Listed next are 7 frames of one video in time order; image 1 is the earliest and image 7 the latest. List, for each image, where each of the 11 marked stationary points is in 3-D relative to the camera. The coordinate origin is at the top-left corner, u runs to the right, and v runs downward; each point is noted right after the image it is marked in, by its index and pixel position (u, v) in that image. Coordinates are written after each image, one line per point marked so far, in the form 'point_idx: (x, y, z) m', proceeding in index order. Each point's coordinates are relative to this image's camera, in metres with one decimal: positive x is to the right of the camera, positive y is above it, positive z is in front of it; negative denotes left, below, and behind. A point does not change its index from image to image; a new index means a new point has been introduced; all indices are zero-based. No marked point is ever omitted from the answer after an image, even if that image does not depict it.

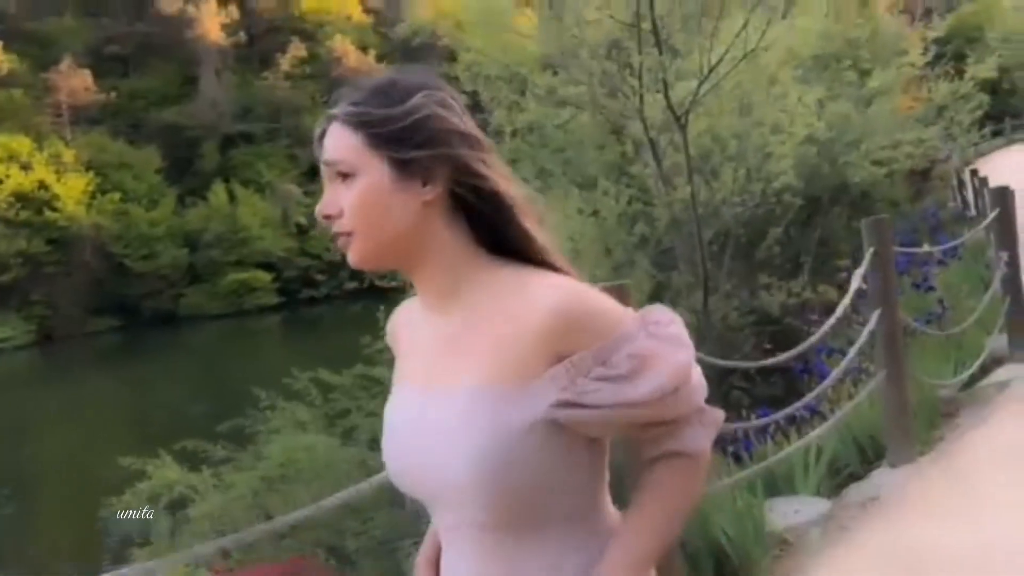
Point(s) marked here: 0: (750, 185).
0: (+2.7, +1.1, +9.6) m
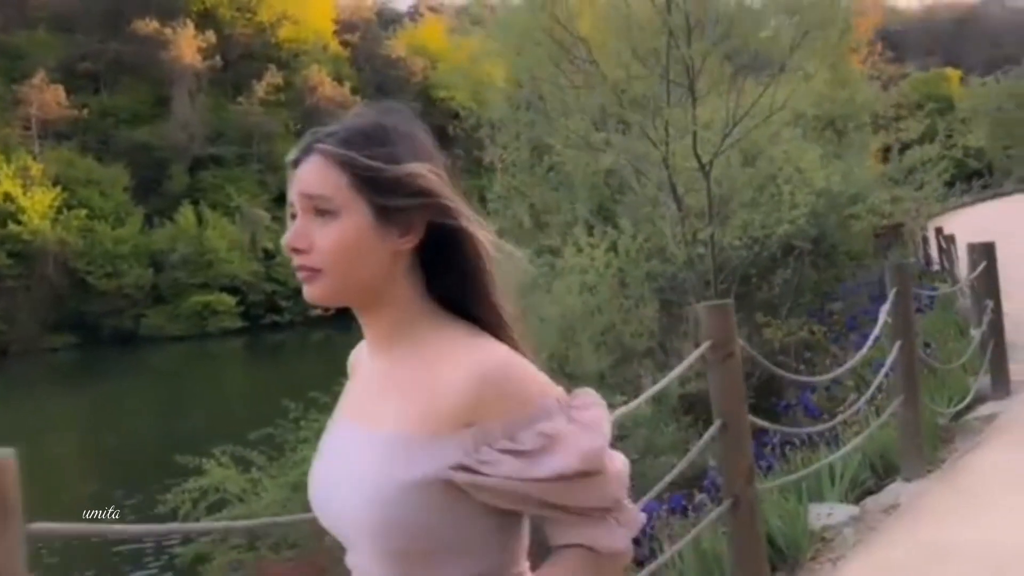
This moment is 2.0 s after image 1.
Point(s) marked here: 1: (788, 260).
0: (+2.9, +0.7, +10.4) m
1: (+3.5, +0.4, +10.6) m
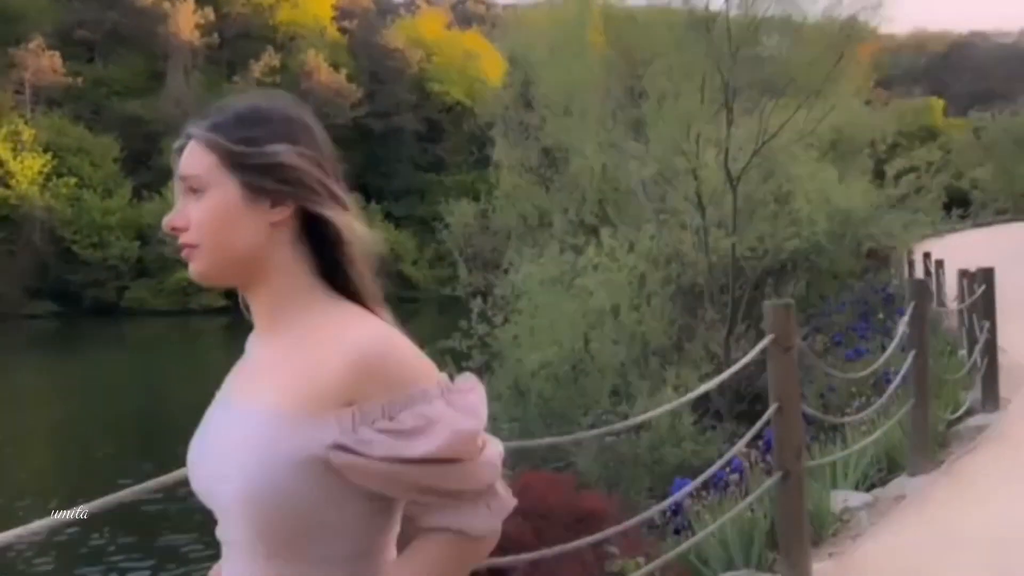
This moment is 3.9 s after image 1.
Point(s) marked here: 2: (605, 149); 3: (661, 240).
0: (+3.2, +0.6, +11.0) m
1: (+3.8, +0.2, +11.2) m
2: (+1.3, +1.9, +11.8) m
3: (+1.9, +0.6, +10.8) m
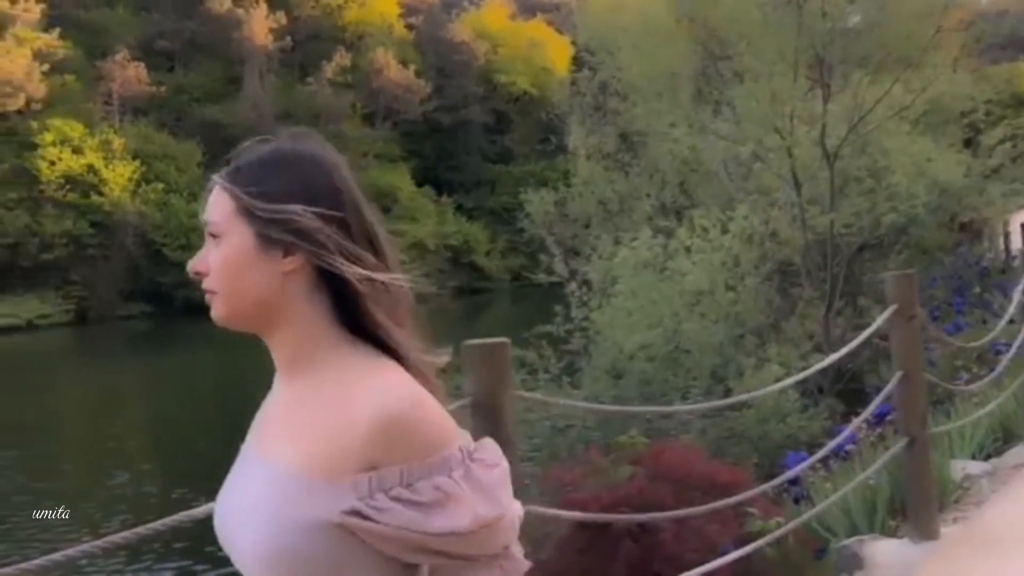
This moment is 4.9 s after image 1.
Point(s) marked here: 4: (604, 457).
0: (+4.3, +0.9, +10.9) m
1: (+5.0, +0.5, +11.1) m
2: (+2.5, +2.2, +11.9) m
3: (+3.0, +0.9, +10.8) m
4: (+0.6, -0.9, +4.8) m
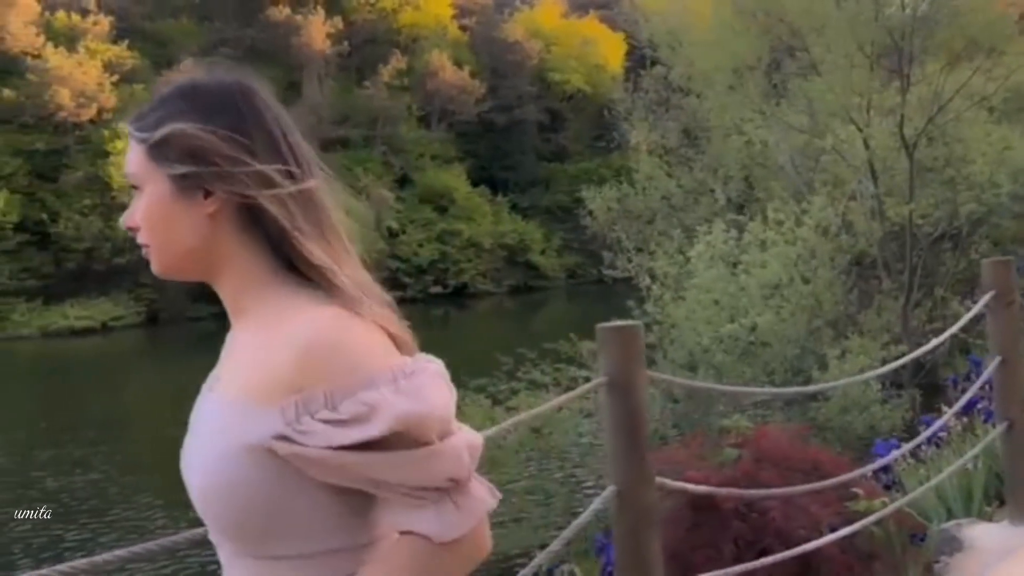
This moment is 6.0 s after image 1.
0: (+5.3, +1.0, +10.8) m
1: (+5.9, +0.6, +10.9) m
2: (+3.5, +2.3, +11.9) m
3: (+3.9, +1.0, +10.8) m
4: (+1.1, -0.9, +4.9) m
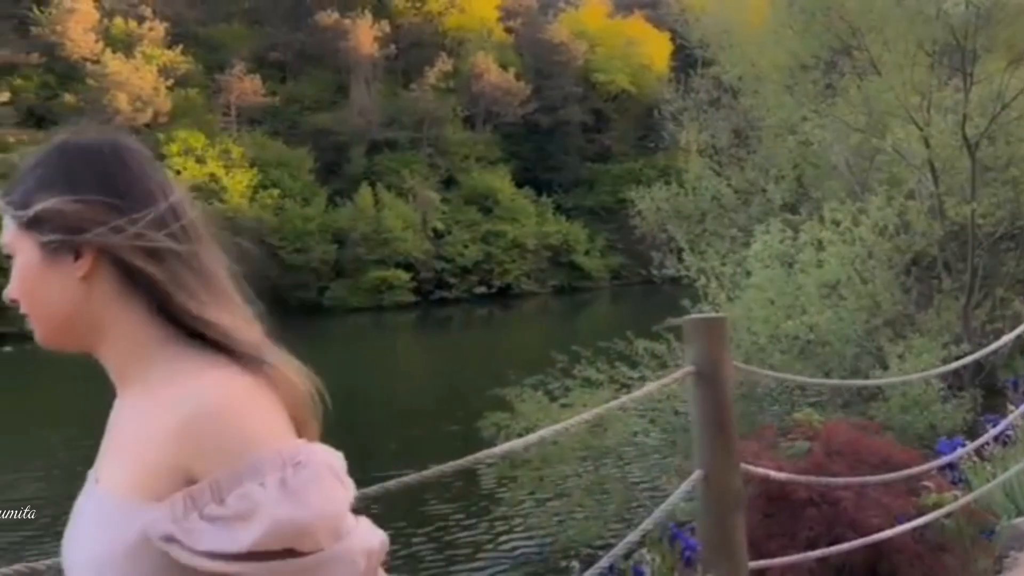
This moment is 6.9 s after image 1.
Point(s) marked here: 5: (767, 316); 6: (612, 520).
0: (+5.9, +1.0, +10.7) m
1: (+6.6, +0.6, +10.8) m
2: (+4.2, +2.3, +11.8) m
3: (+4.6, +1.0, +10.7) m
4: (+1.5, -0.9, +5.0) m
5: (+3.1, -0.3, +10.7) m
6: (+1.3, -3.1, +11.6) m
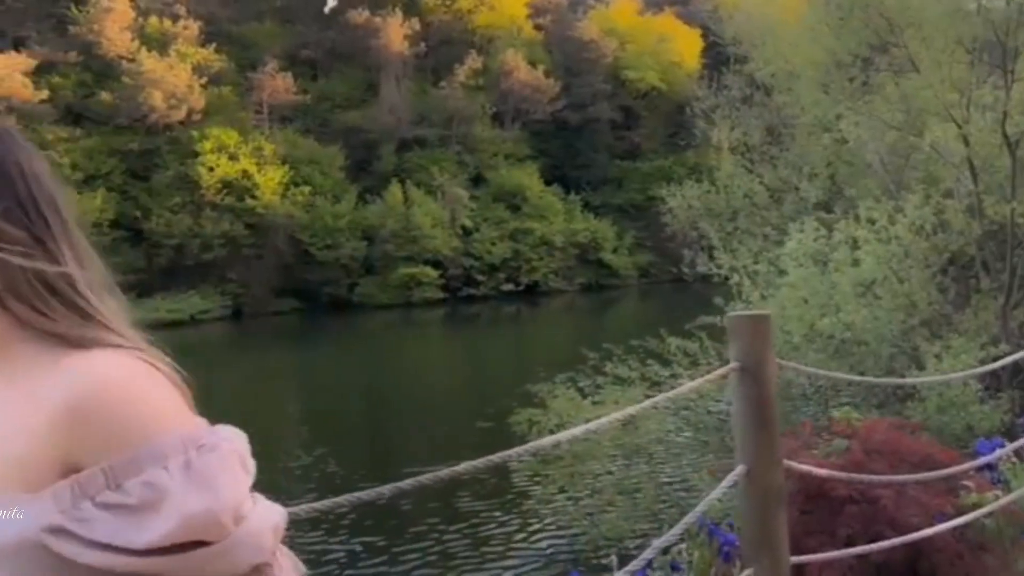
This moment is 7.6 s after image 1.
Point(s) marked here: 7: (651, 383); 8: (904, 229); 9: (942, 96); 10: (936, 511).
0: (+6.4, +1.0, +10.5) m
1: (+7.0, +0.6, +10.6) m
2: (+4.7, +2.3, +11.7) m
3: (+5.0, +1.0, +10.6) m
4: (+1.7, -0.9, +5.0) m
5: (+3.5, -0.3, +10.6) m
6: (+1.8, -3.1, +11.6) m
7: (+2.1, -1.4, +13.0) m
8: (+4.8, +0.7, +10.6) m
9: (+5.3, +2.4, +10.7) m
10: (+2.1, -1.1, +4.4) m
